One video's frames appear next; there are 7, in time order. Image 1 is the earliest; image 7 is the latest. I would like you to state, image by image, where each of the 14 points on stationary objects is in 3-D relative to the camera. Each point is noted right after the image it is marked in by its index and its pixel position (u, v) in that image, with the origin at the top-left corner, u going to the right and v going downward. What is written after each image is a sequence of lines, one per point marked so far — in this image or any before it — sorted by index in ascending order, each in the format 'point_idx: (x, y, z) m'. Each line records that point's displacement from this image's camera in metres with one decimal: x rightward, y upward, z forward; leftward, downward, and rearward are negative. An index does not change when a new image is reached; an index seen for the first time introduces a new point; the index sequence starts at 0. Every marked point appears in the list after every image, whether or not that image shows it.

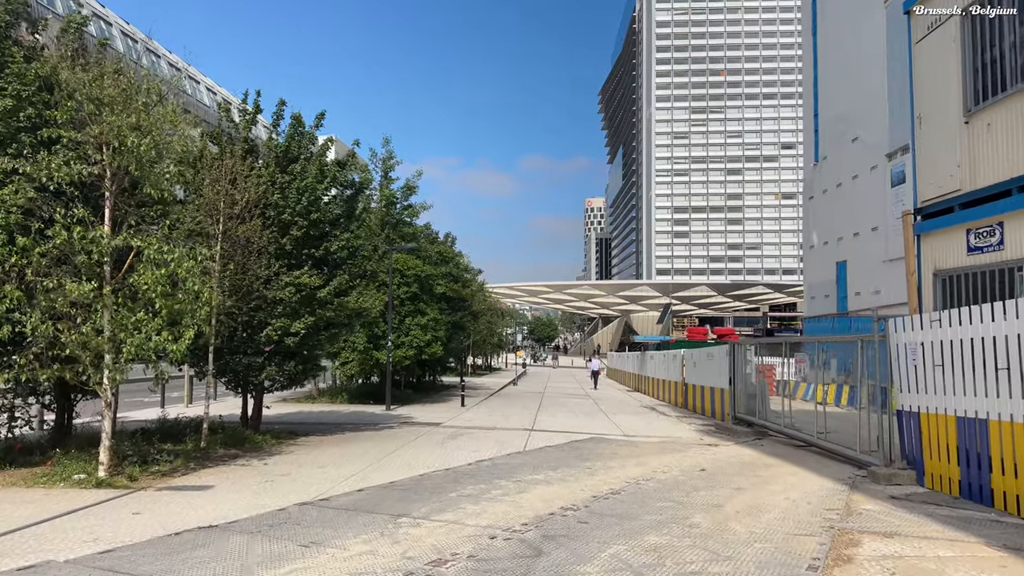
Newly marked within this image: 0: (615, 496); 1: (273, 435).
0: (+1.2, -2.4, +8.3) m
1: (-4.7, -2.9, +14.1) m
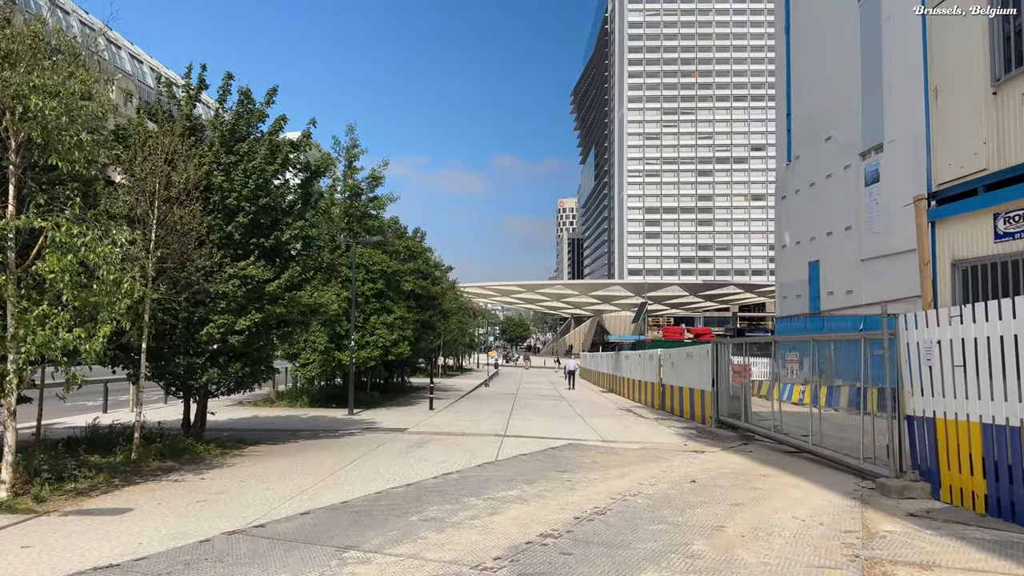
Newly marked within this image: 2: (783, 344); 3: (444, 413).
0: (+0.9, -2.3, +7.3) m
1: (-5.3, -2.8, +12.7) m
2: (+5.1, -1.1, +13.4) m
3: (-1.9, -3.5, +19.8) m
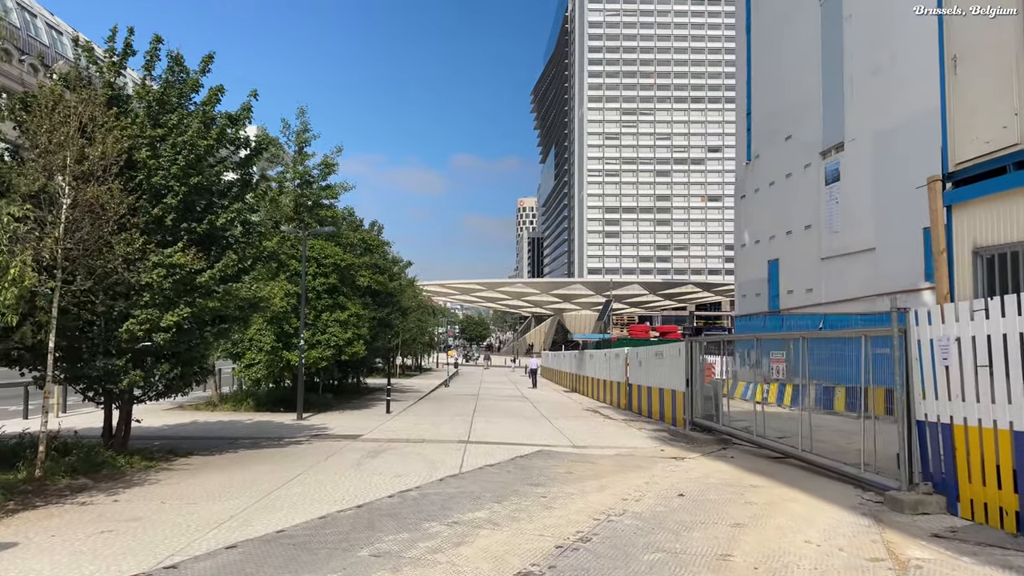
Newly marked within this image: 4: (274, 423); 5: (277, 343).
0: (+0.6, -2.2, +6.2) m
1: (-5.8, -2.7, +11.3) m
2: (+4.5, -1.0, +12.6) m
3: (-2.9, -3.4, +18.5) m
4: (-5.7, -3.2, +17.1) m
5: (-6.2, -1.4, +18.6) m
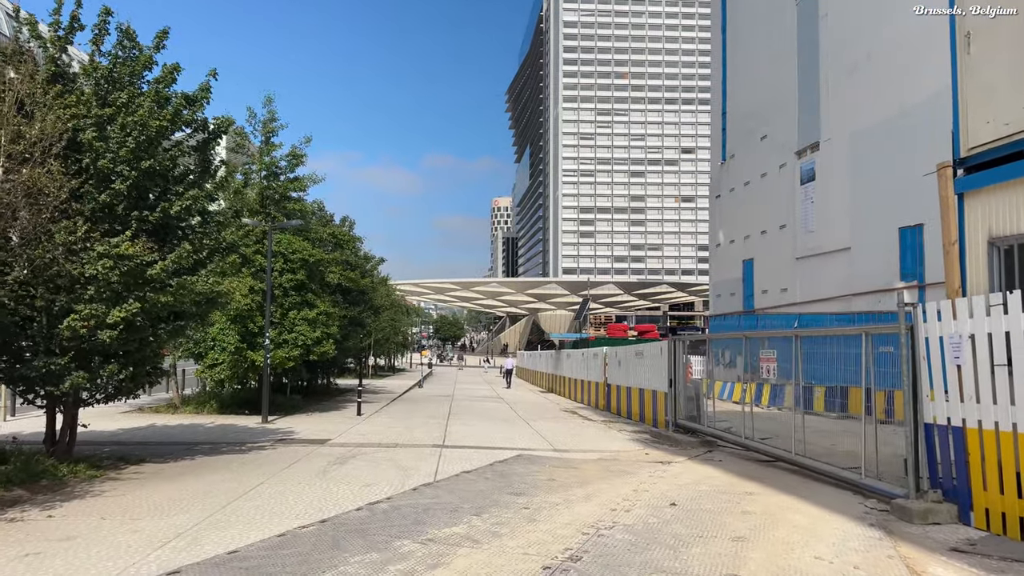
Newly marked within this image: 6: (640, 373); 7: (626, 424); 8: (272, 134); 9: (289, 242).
0: (+0.5, -2.2, +5.5) m
1: (-6.1, -2.6, +10.4) m
2: (+4.1, -0.9, +12.0) m
3: (-3.5, -3.3, +17.8) m
4: (-6.2, -3.1, +16.2) m
5: (-6.7, -1.4, +17.7) m
6: (+3.5, -2.4, +19.7) m
7: (+3.2, -3.8, +19.8) m
8: (-6.4, +4.1, +19.1) m
9: (-5.8, +1.2, +18.6) m
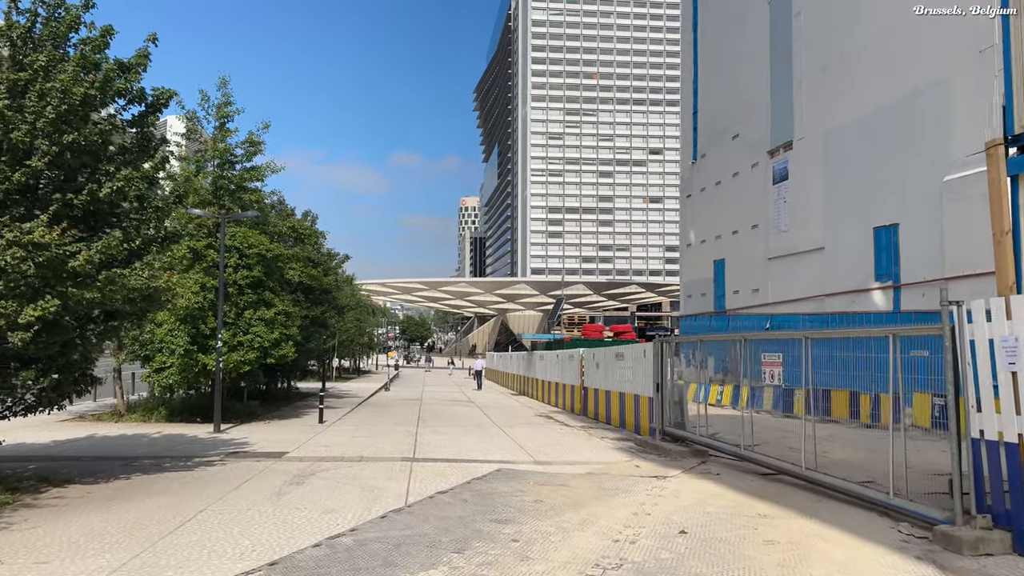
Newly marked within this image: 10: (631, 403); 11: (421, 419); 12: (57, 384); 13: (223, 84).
0: (+0.5, -2.1, +4.4) m
1: (-6.4, -2.5, +9.0) m
2: (+3.8, -0.9, +11.1) m
3: (-4.1, -3.2, +16.5) m
4: (-6.8, -3.1, +14.8) m
5: (-7.3, -1.3, +16.3) m
6: (+2.8, -2.3, +18.7) m
7: (+2.5, -3.7, +18.9) m
8: (-7.1, +4.2, +17.7) m
9: (-6.4, +1.2, +17.2) m
10: (+3.0, -2.9, +17.8) m
11: (-2.4, -3.5, +19.1) m
12: (-5.7, -1.2, +9.0) m
13: (-7.2, +5.1, +18.0) m
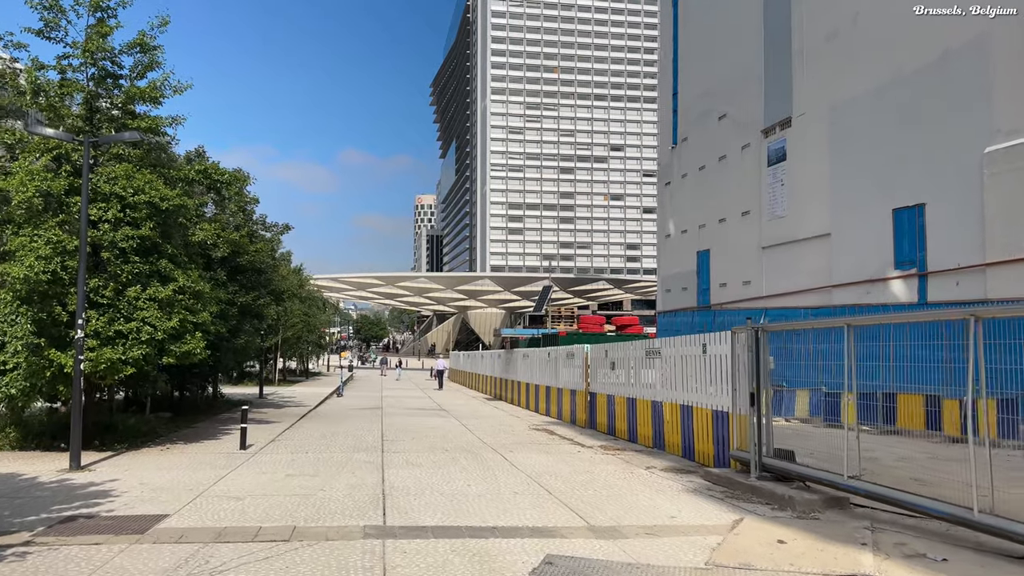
0: (+1.4, -1.6, -0.5) m
1: (-5.8, -1.9, +3.6) m
2: (+4.3, -0.3, +6.4) m
3: (-3.9, -2.7, +11.2) m
4: (-6.5, -2.5, +9.4) m
5: (-7.2, -0.7, +10.9) m
6: (+2.8, -1.8, +13.9) m
7: (+2.5, -3.2, +14.0) m
8: (-7.0, +4.7, +12.3) m
9: (-6.3, +1.8, +11.8) m
10: (+3.0, -2.4, +13.0) m
11: (-2.5, -3.0, +13.9) m
12: (-5.1, -0.7, +3.7) m
13: (-7.2, +5.7, +12.6) m
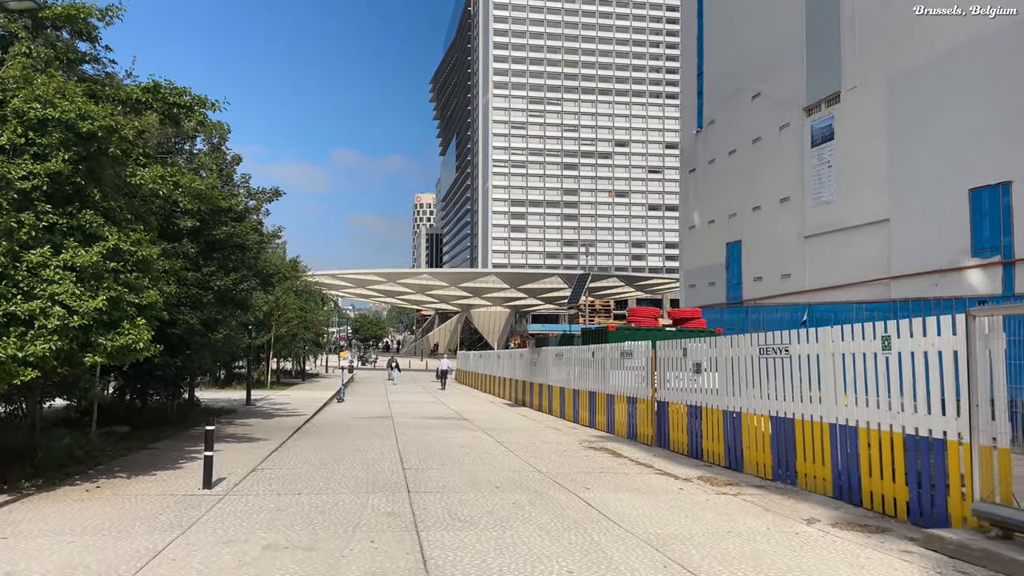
0: (+2.4, -1.2, -4.3) m
1: (-4.7, -1.5, -0.2) m
2: (+5.3, +0.1, +2.6) m
3: (-2.9, -2.3, +7.4) m
4: (-5.5, -2.1, +5.5) m
5: (-6.1, -0.3, +7.0) m
6: (+3.8, -1.4, +10.1) m
7: (+3.5, -2.8, +10.2) m
8: (-6.0, +5.1, +8.4) m
9: (-5.3, +2.2, +8.0) m
10: (+4.0, -2.0, +9.2) m
11: (-1.4, -2.6, +10.1) m
12: (-4.1, -0.2, -0.1) m
13: (-6.2, +6.1, +8.7) m
